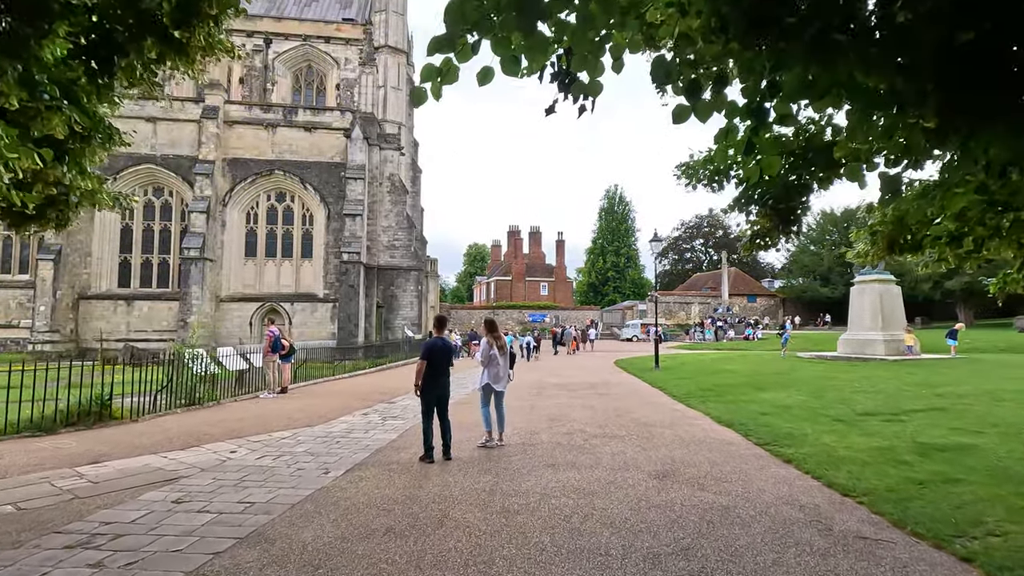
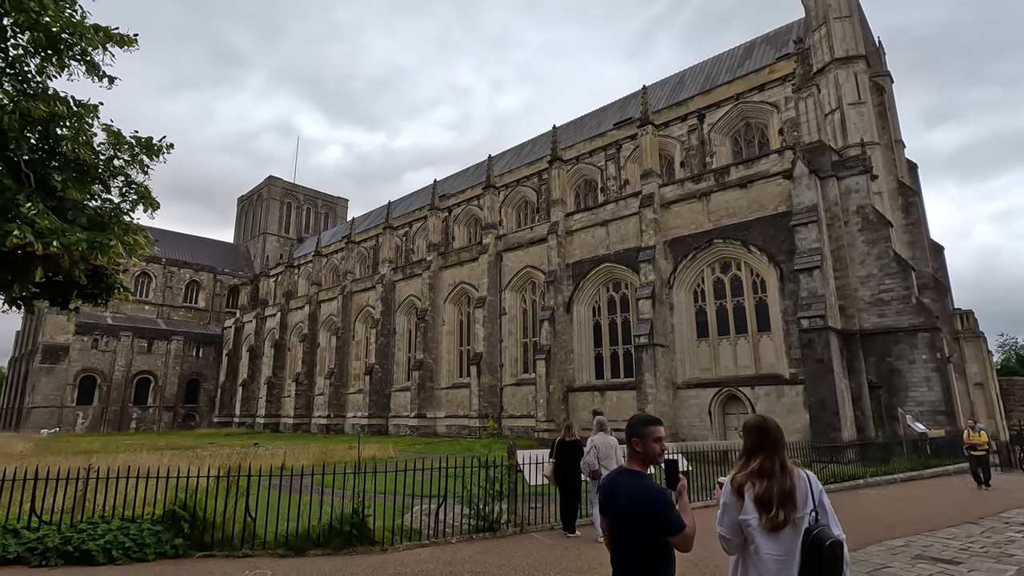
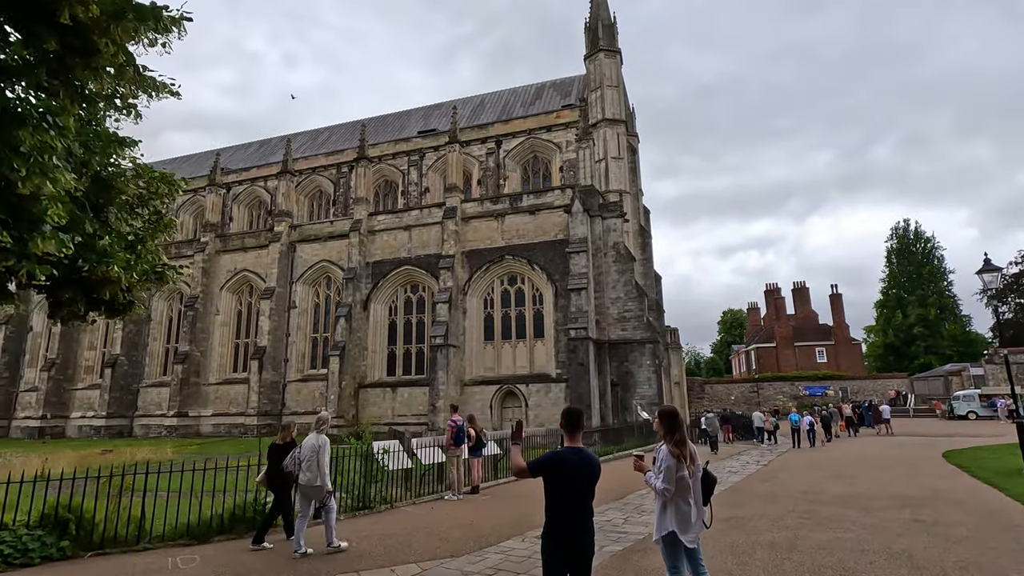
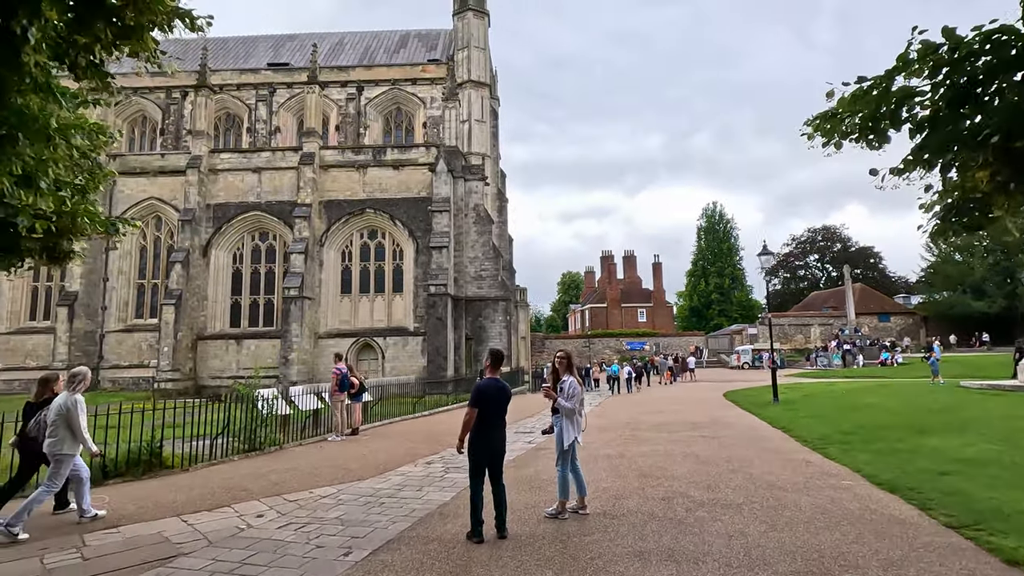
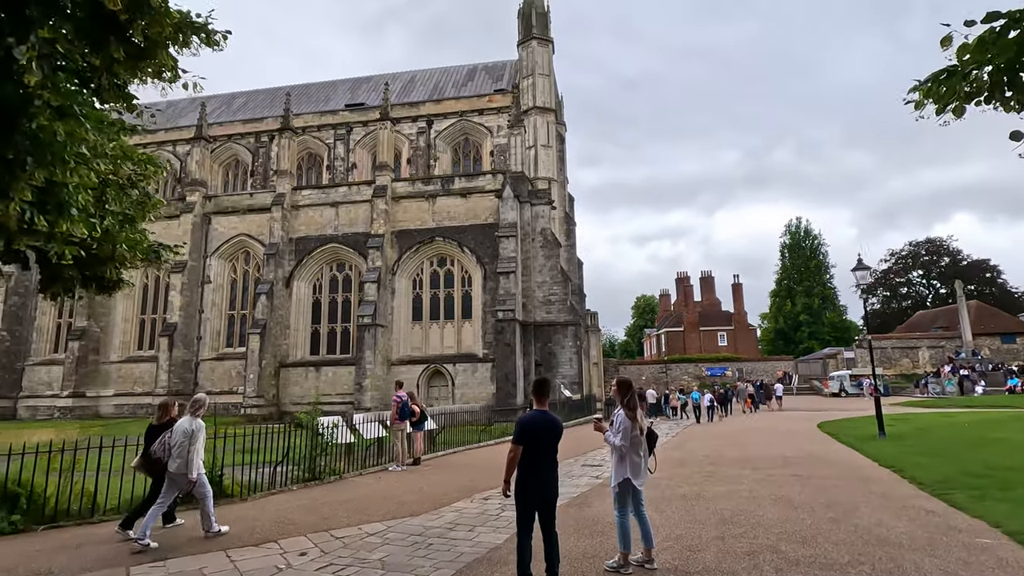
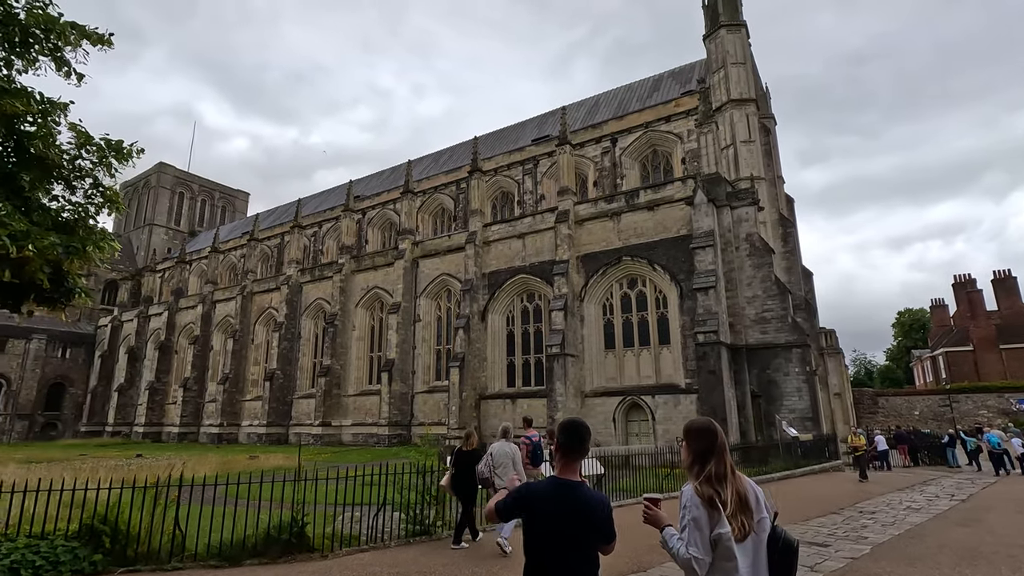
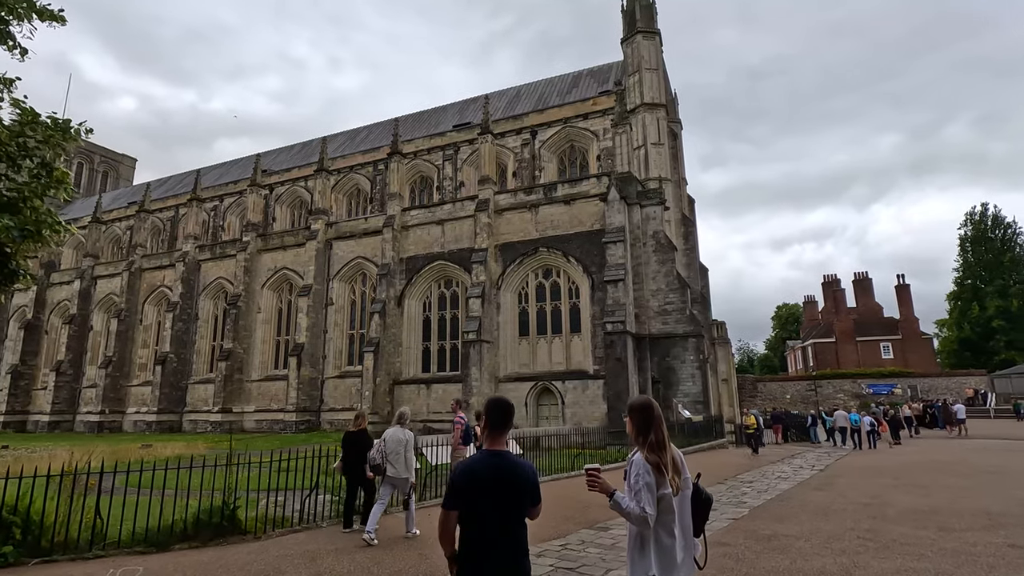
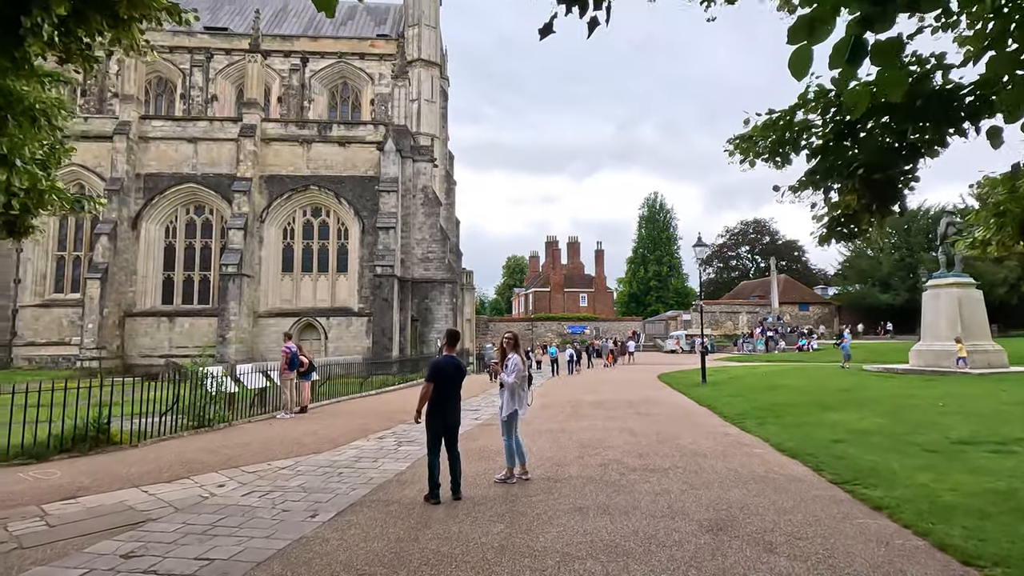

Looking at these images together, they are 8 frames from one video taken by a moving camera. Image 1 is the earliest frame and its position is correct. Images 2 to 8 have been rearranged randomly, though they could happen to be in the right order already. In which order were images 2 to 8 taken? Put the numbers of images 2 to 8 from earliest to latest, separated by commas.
8, 4, 5, 3, 7, 6, 2
